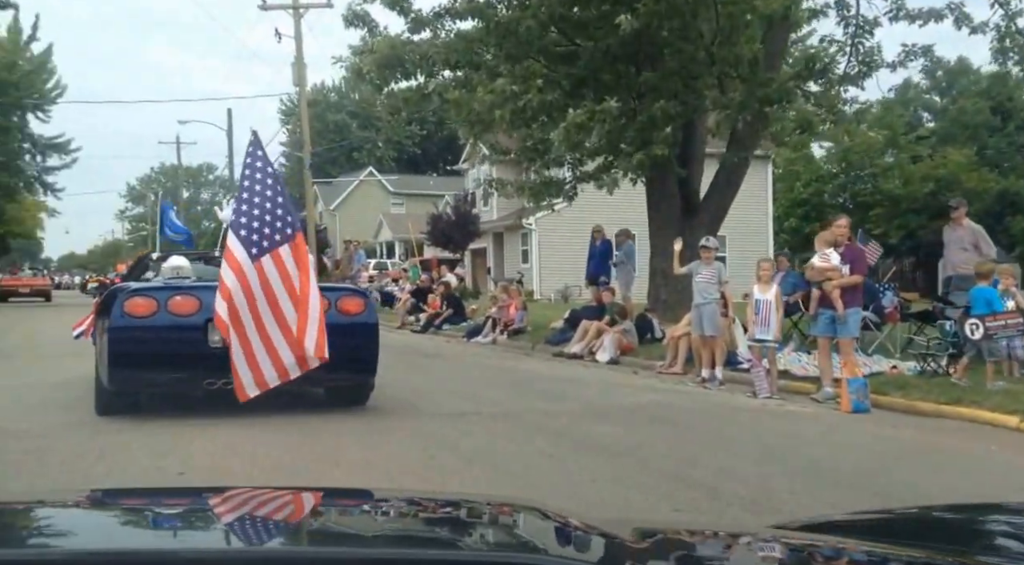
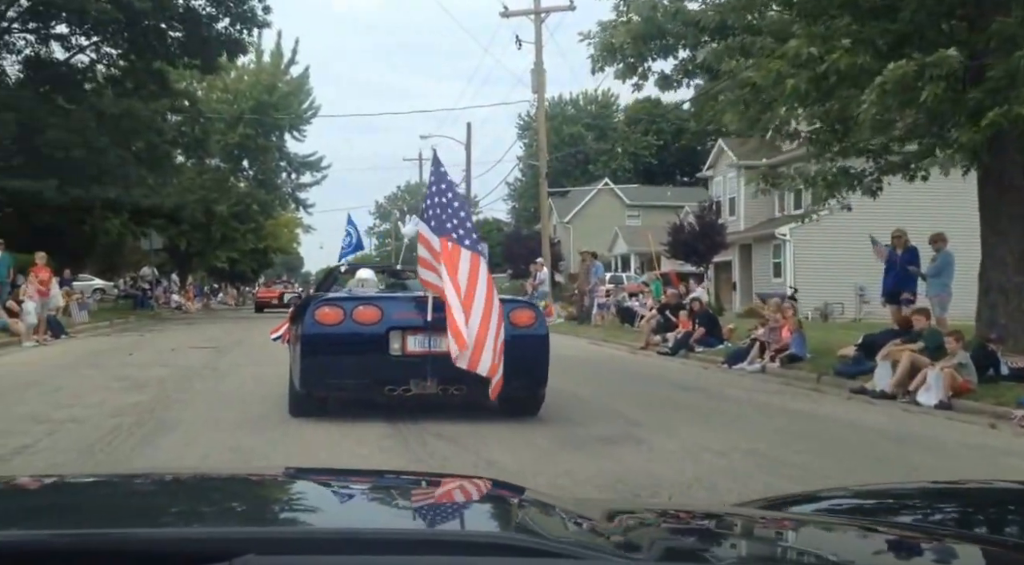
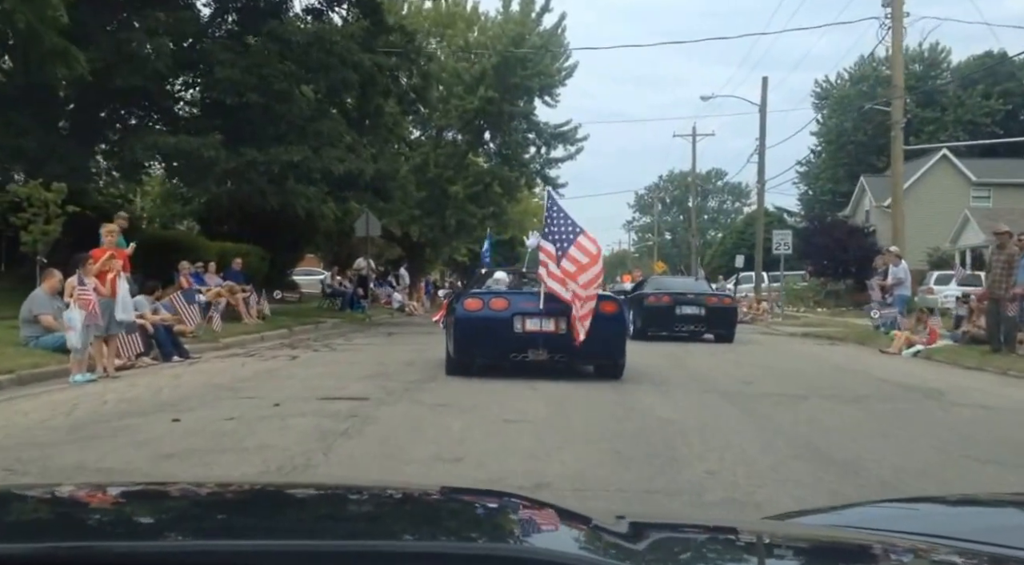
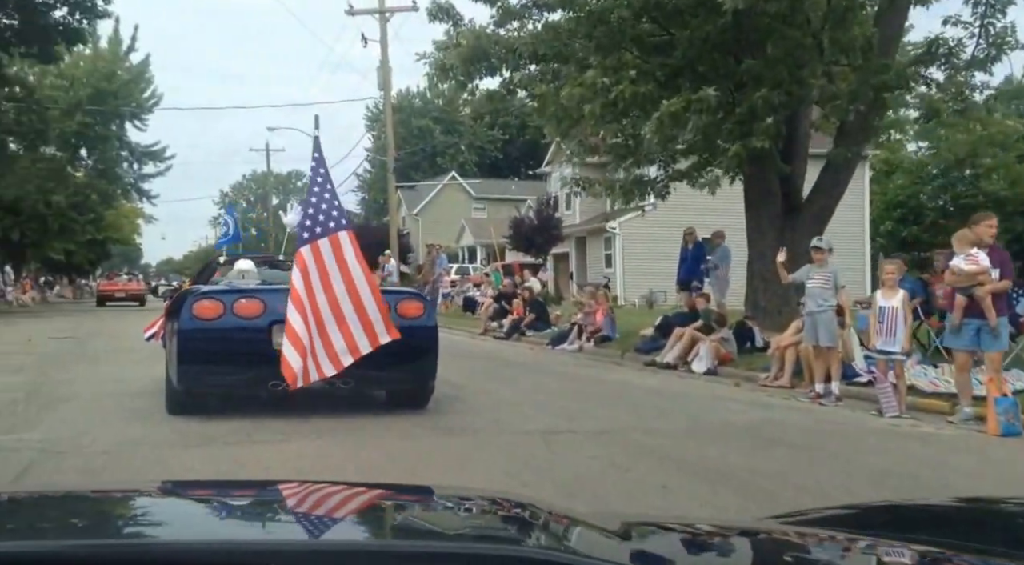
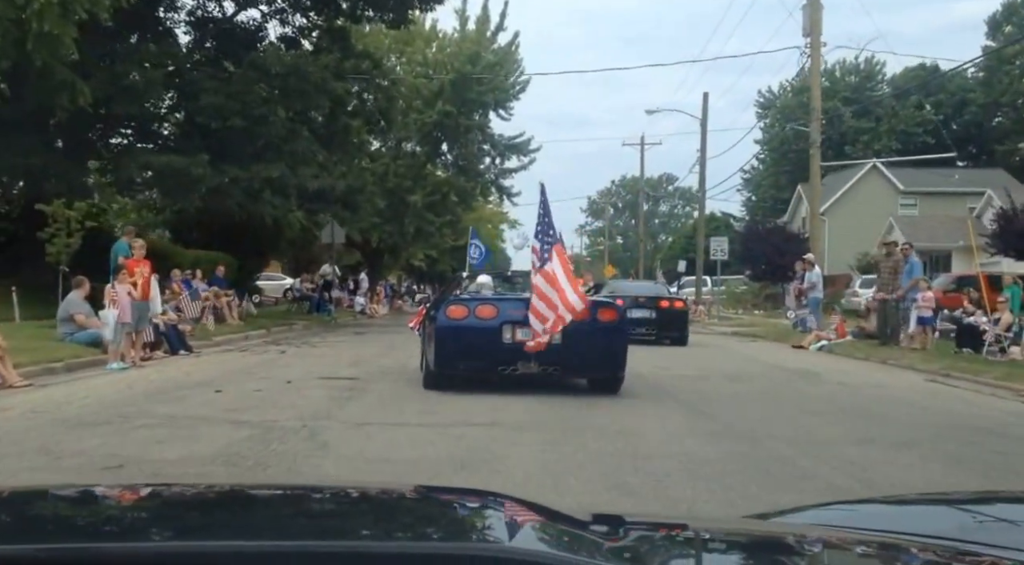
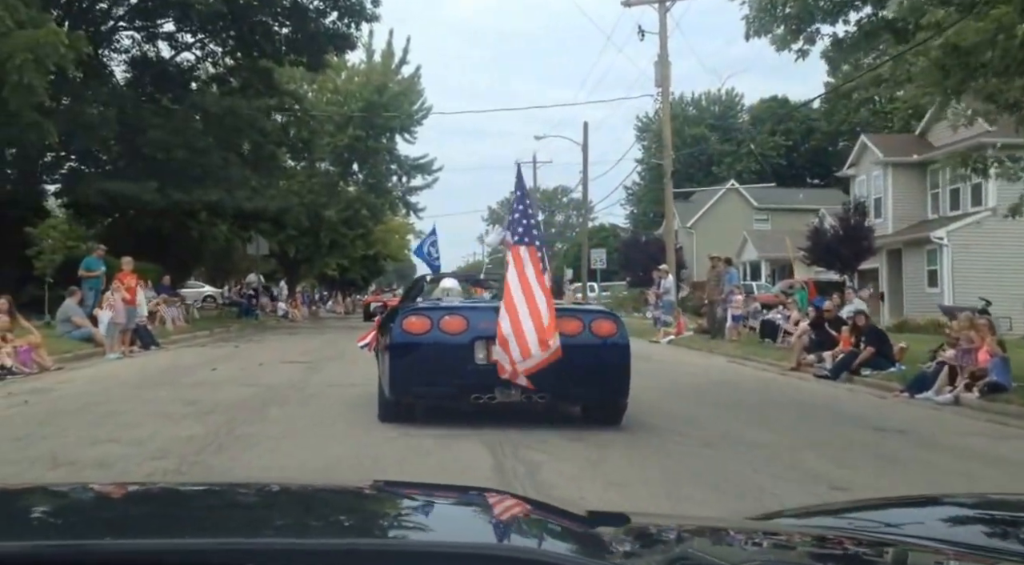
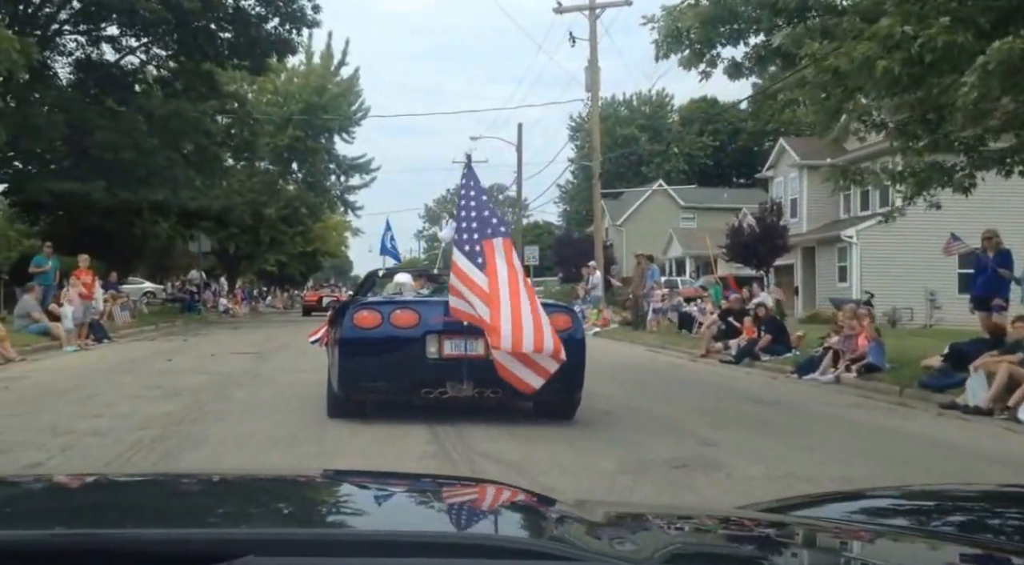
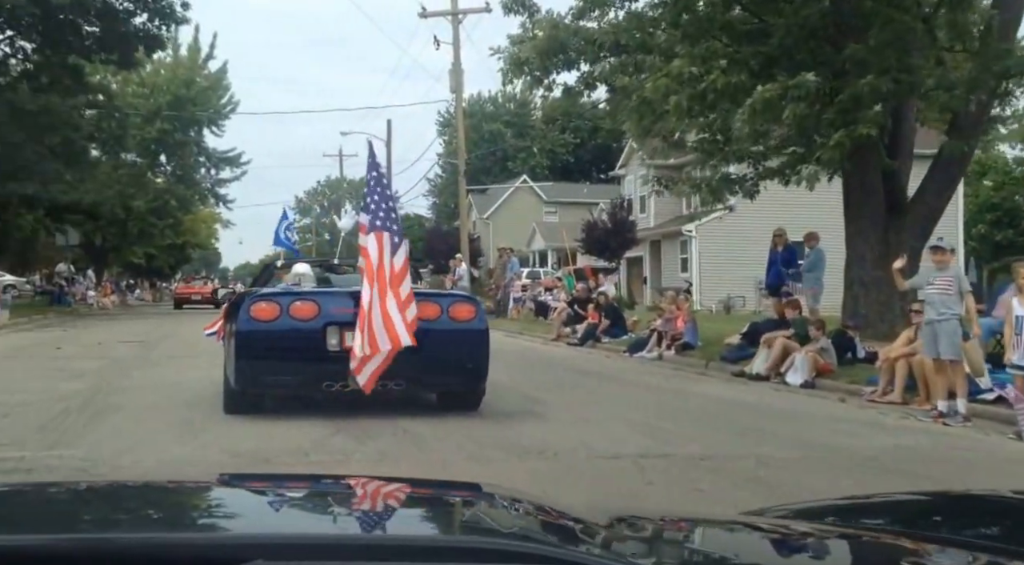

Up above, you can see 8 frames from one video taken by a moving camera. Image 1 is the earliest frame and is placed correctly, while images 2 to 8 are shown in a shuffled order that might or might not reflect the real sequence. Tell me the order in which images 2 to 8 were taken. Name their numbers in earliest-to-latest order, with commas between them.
4, 8, 2, 7, 6, 5, 3
